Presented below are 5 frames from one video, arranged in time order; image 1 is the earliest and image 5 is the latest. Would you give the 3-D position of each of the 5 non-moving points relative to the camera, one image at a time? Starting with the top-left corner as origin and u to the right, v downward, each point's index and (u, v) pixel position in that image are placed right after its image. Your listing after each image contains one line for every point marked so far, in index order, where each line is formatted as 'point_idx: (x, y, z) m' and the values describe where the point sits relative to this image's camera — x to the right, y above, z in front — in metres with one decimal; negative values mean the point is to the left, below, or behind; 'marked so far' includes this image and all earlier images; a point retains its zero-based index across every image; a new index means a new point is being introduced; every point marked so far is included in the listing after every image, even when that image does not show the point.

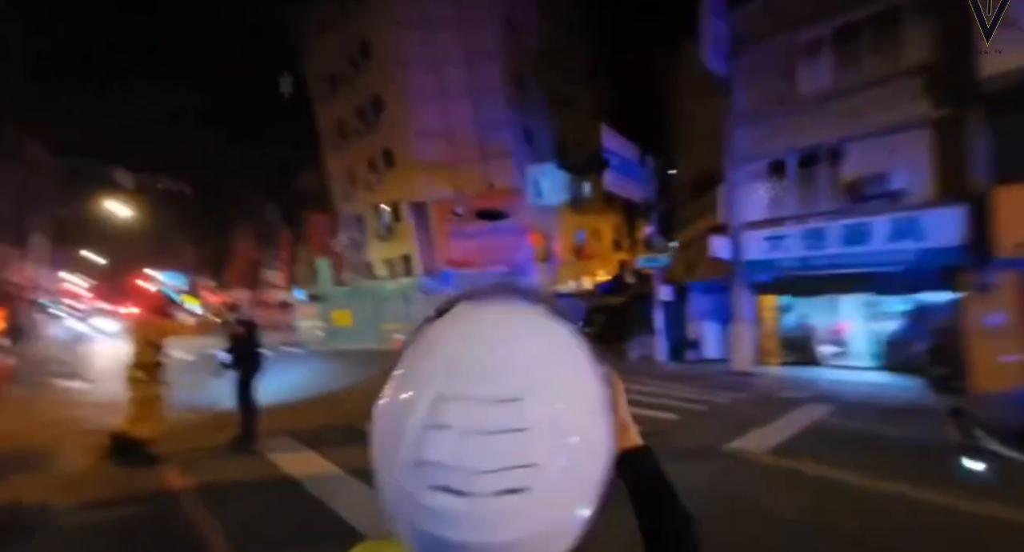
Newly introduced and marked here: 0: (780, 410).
0: (+7.4, -3.5, +11.9) m
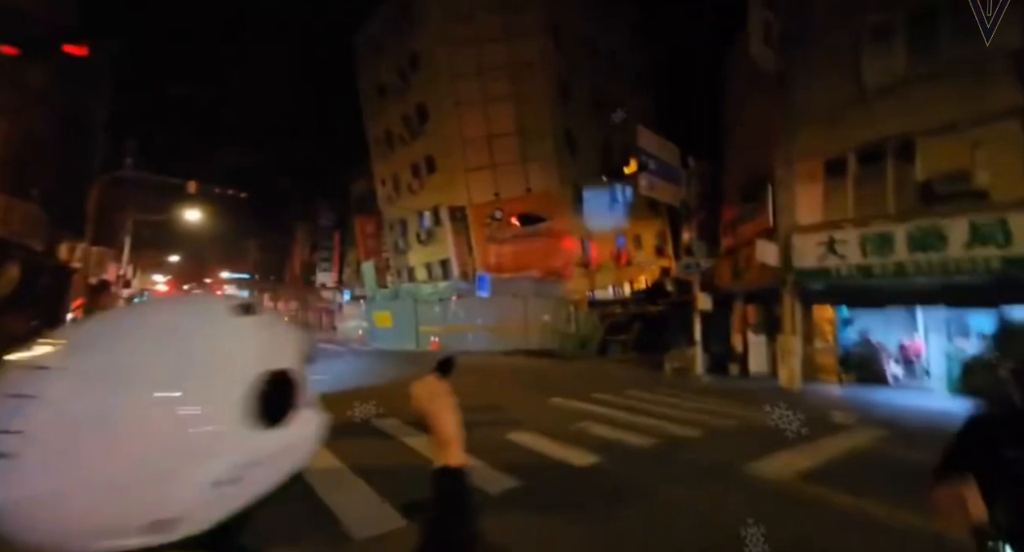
0: (+7.8, -3.8, +10.9) m
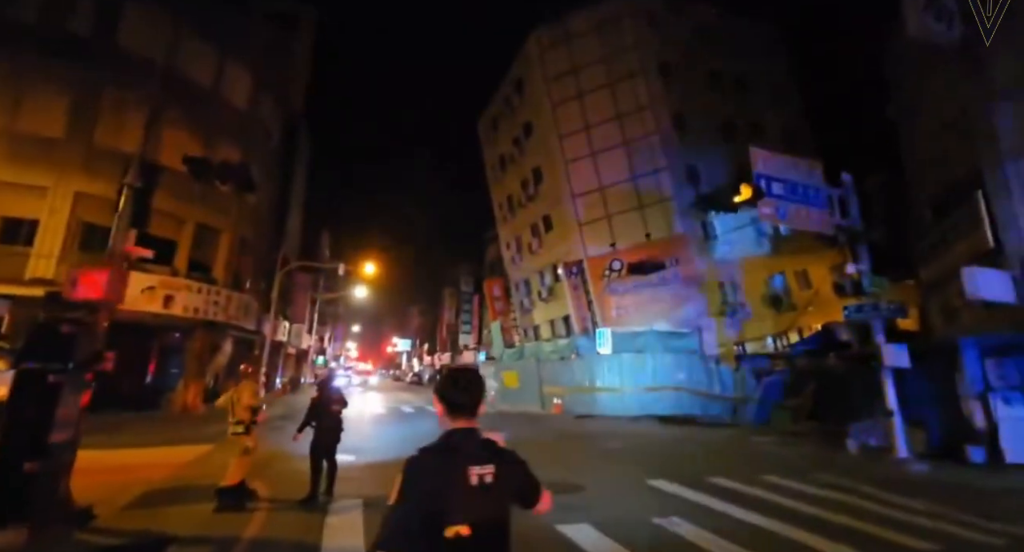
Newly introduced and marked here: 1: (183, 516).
0: (+9.1, -4.3, +6.5) m
1: (-5.3, -3.8, +7.1) m
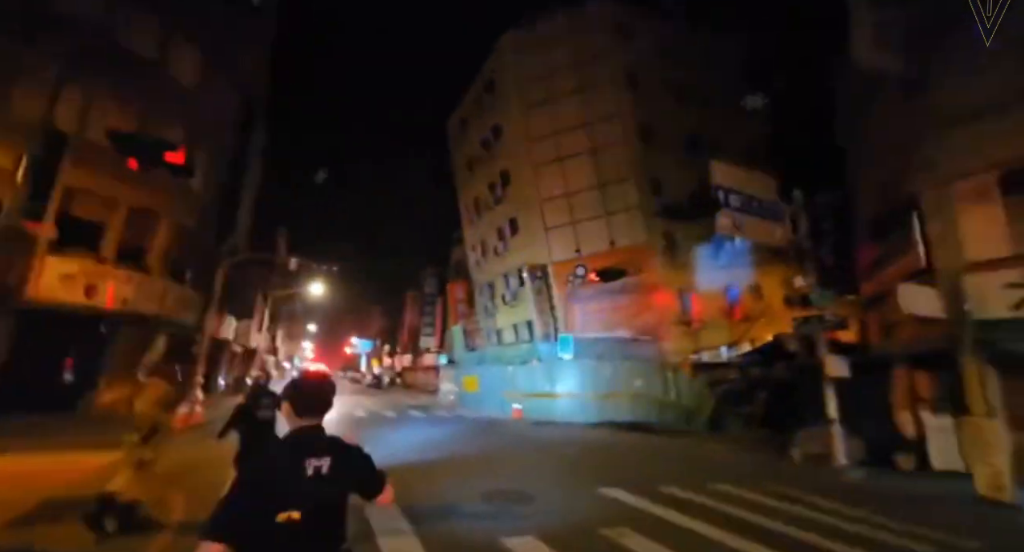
0: (+8.2, -4.6, +6.8) m
1: (-6.1, -3.6, +6.4) m
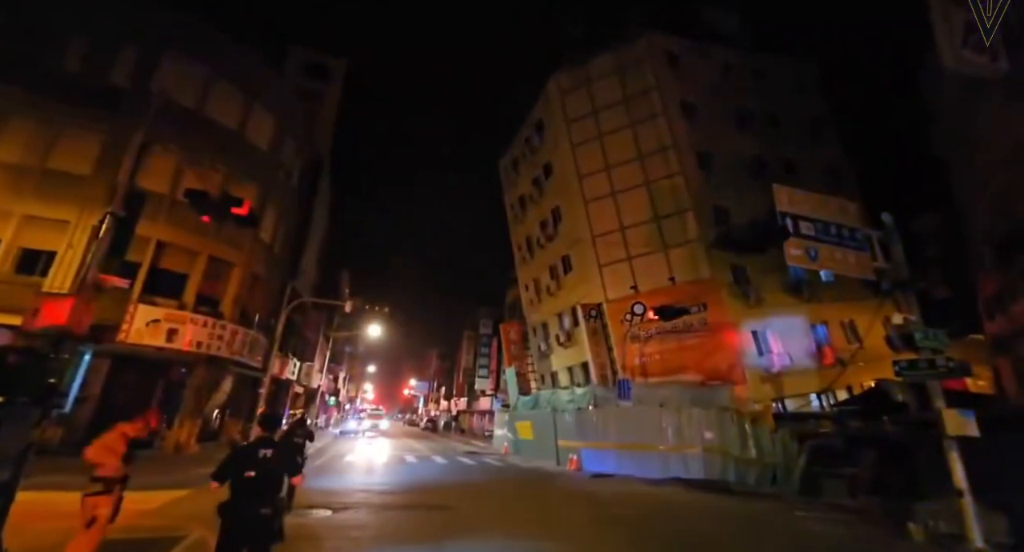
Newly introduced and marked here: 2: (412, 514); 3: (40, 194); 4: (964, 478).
0: (+8.6, -4.9, +4.5) m
1: (-5.6, -4.2, +6.2) m
2: (-2.6, -6.1, +11.4) m
3: (-19.2, +3.3, +18.3) m
4: (+10.8, -4.7, +10.6) m
